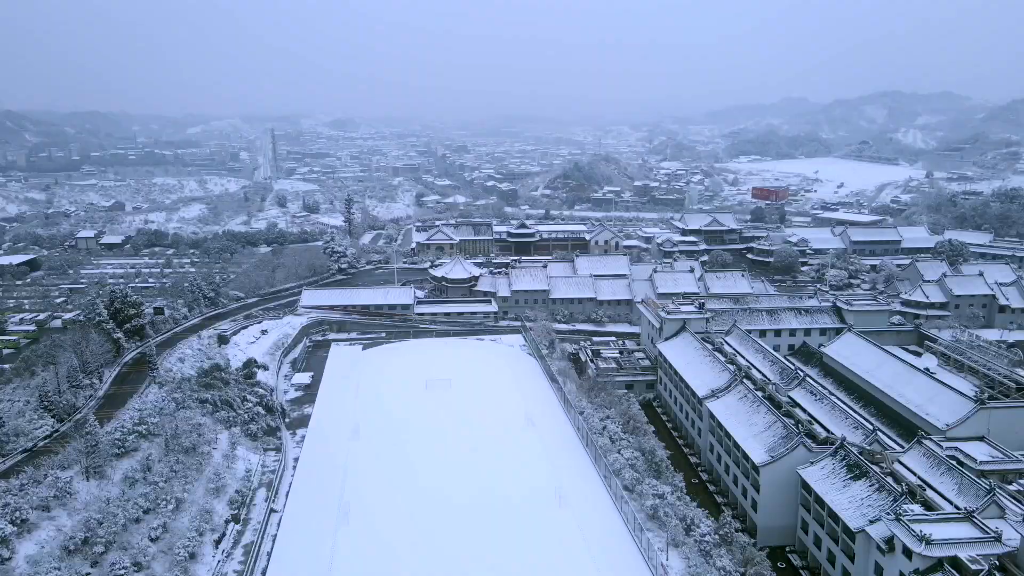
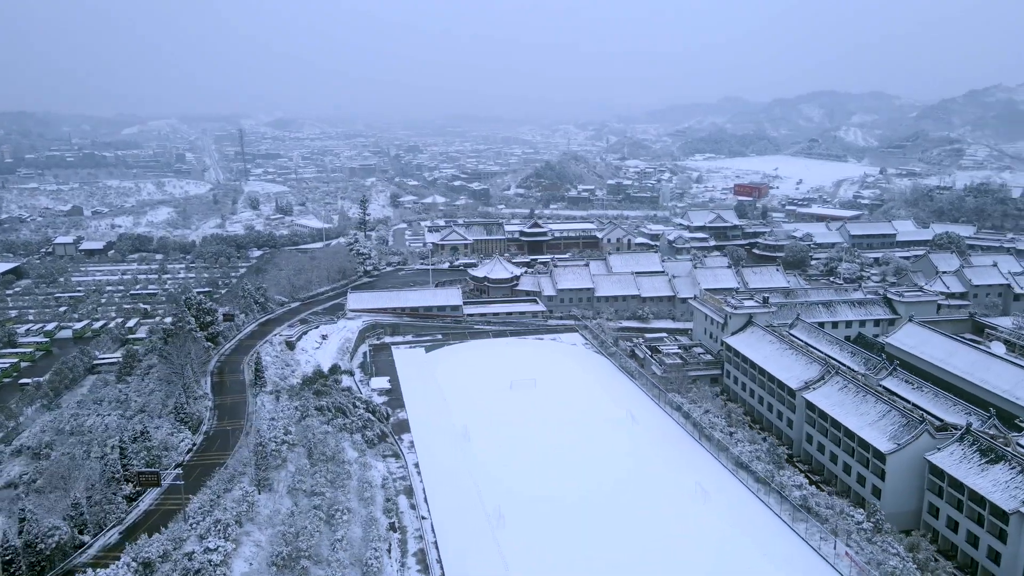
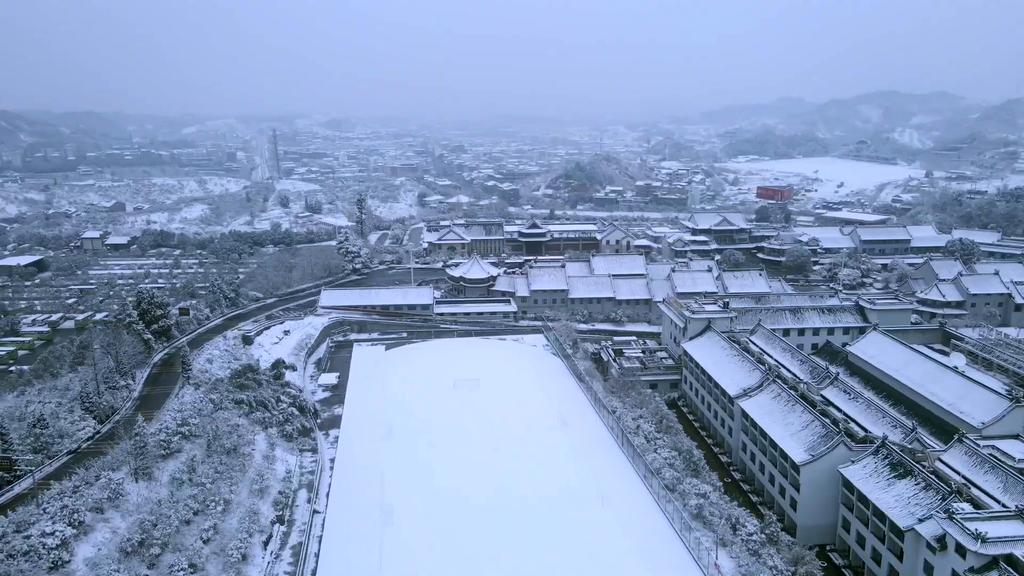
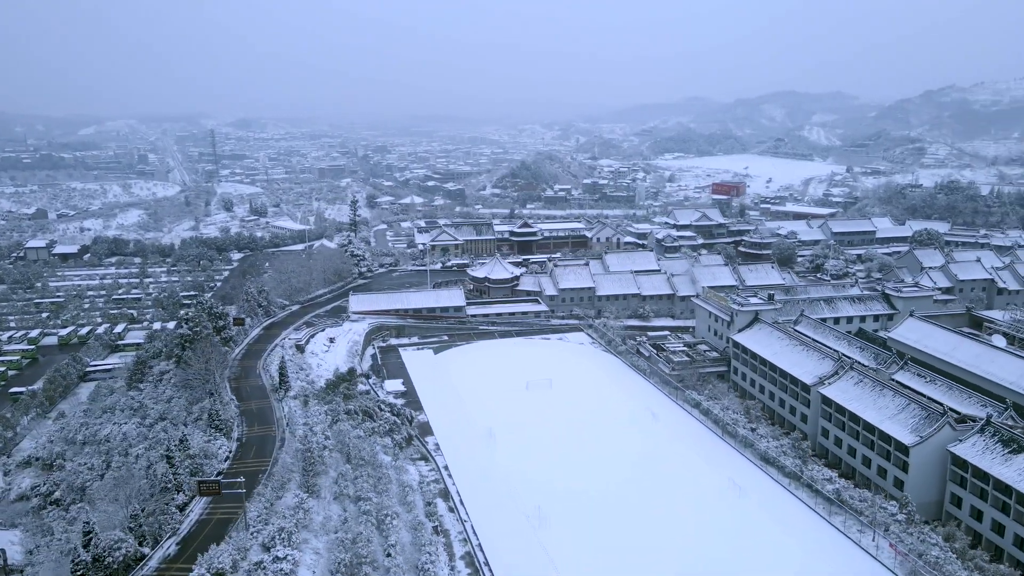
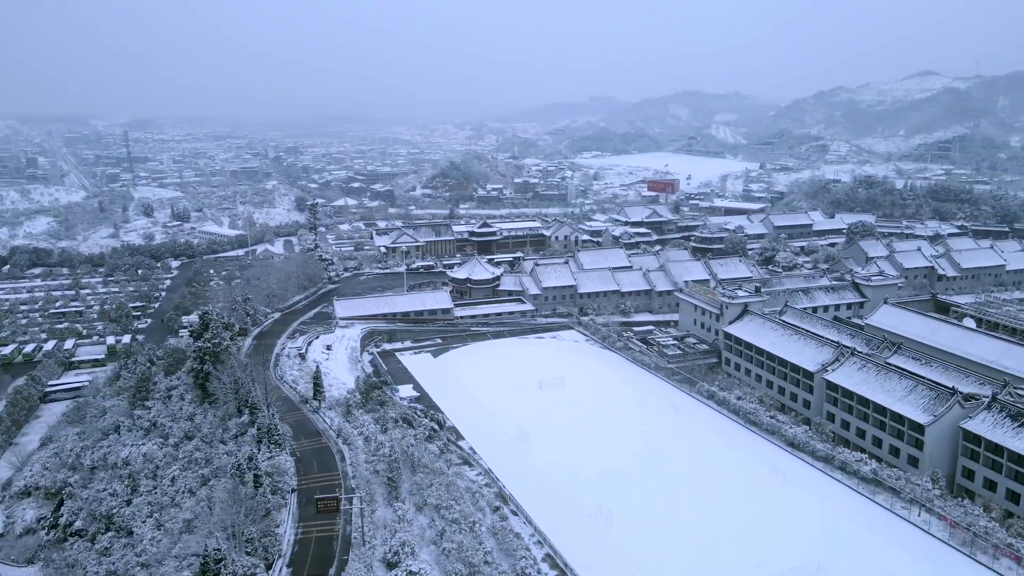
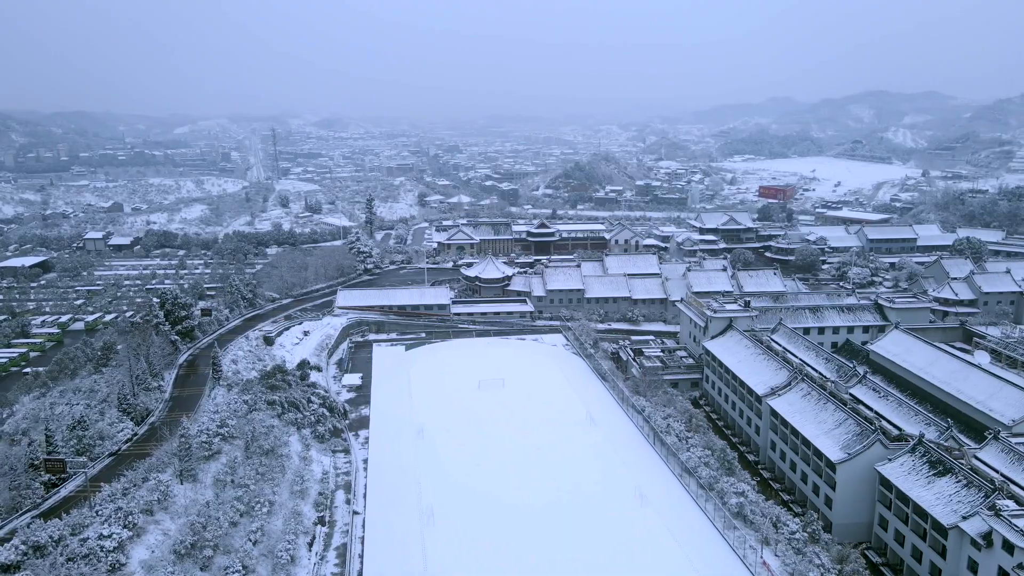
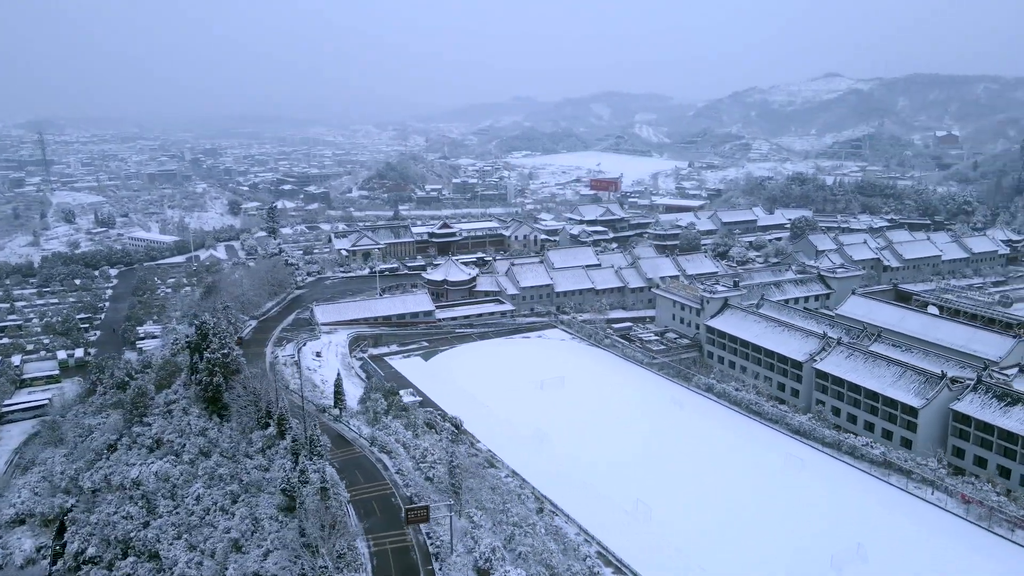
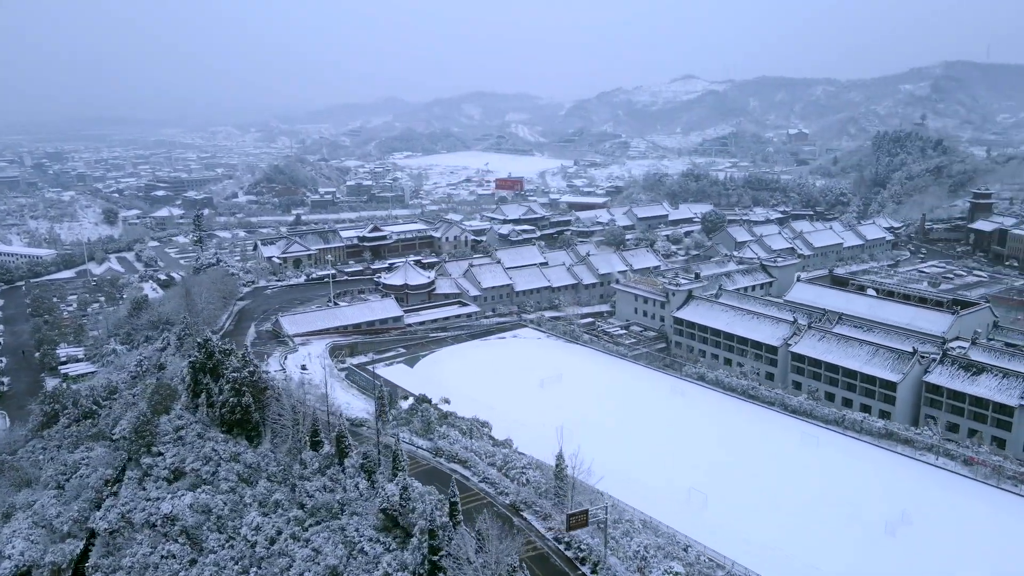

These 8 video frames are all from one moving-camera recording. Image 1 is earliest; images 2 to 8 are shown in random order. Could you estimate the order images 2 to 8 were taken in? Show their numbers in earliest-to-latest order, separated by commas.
3, 6, 2, 4, 5, 7, 8
